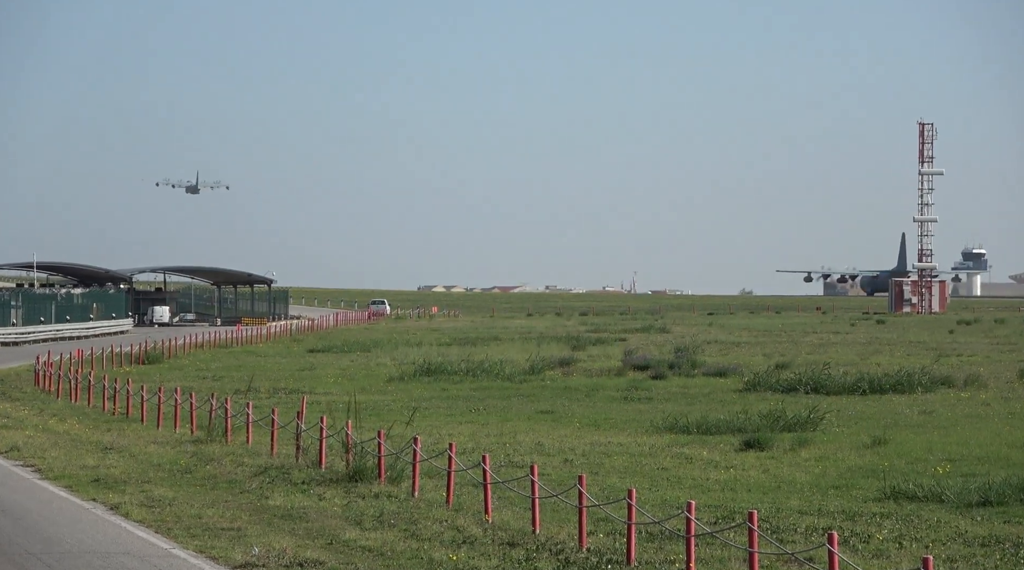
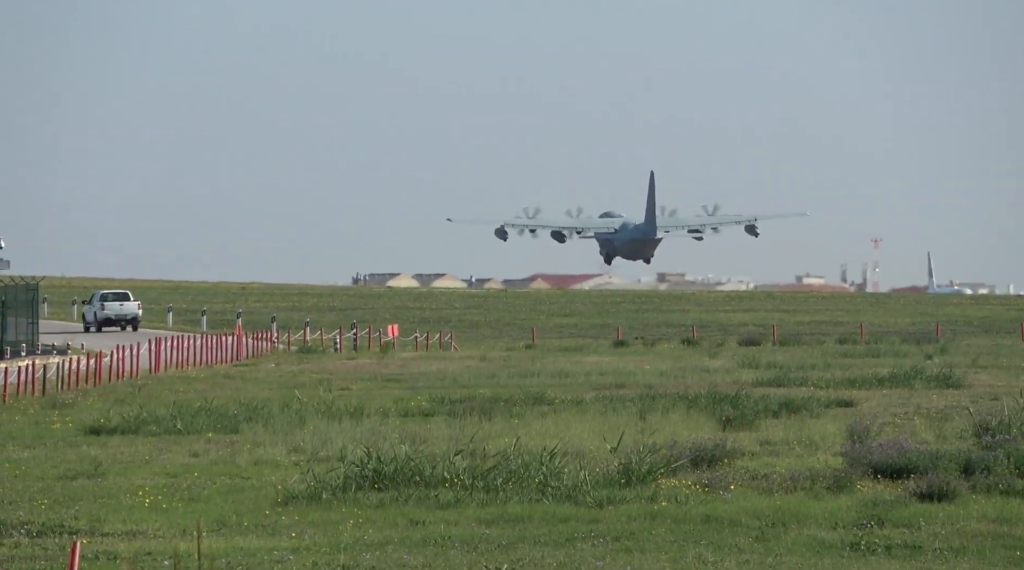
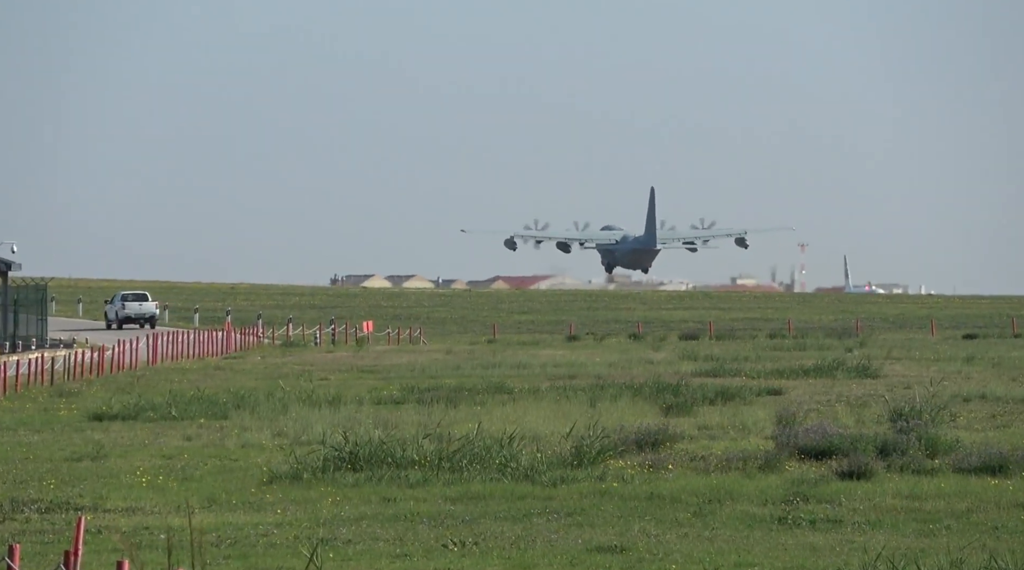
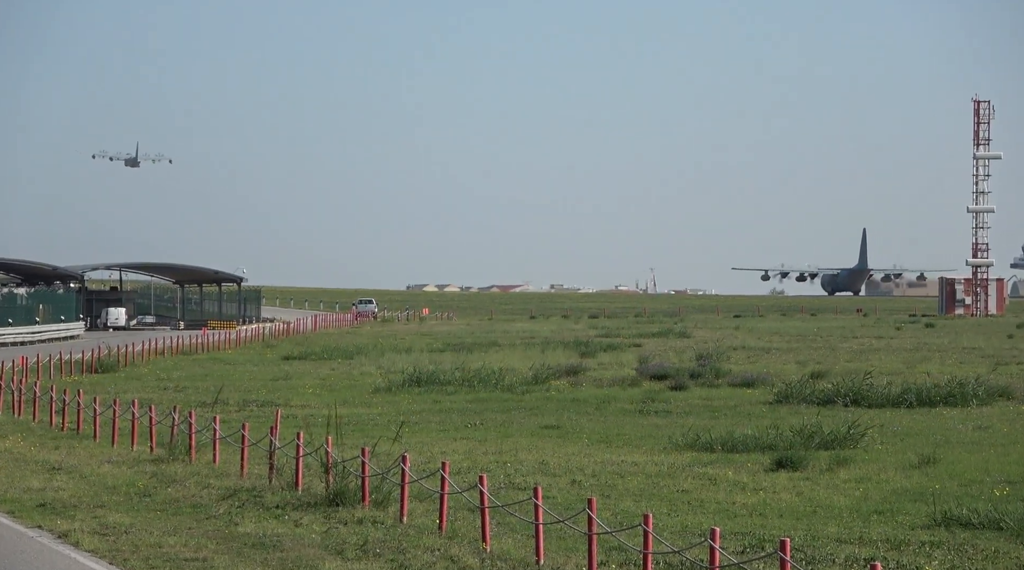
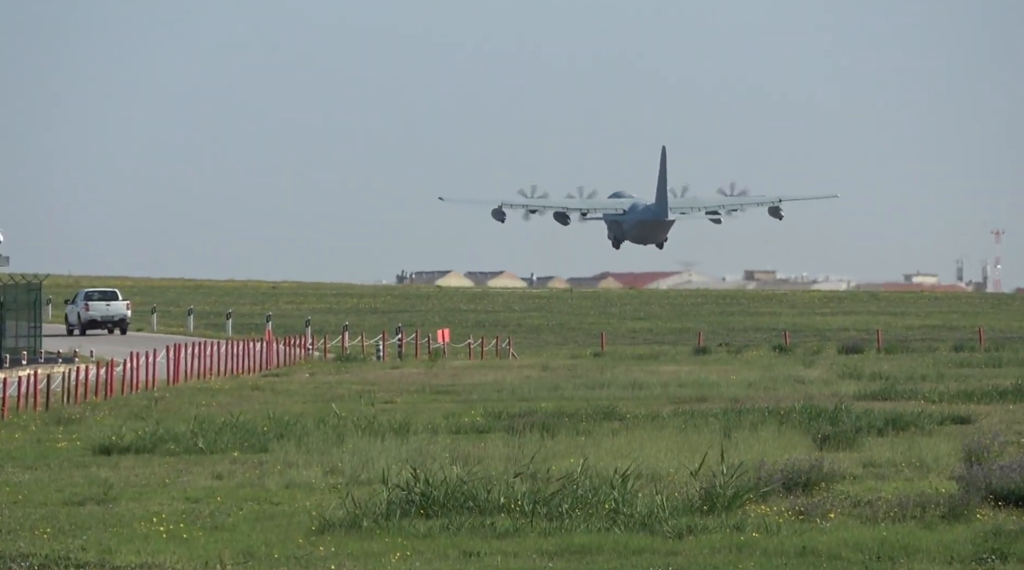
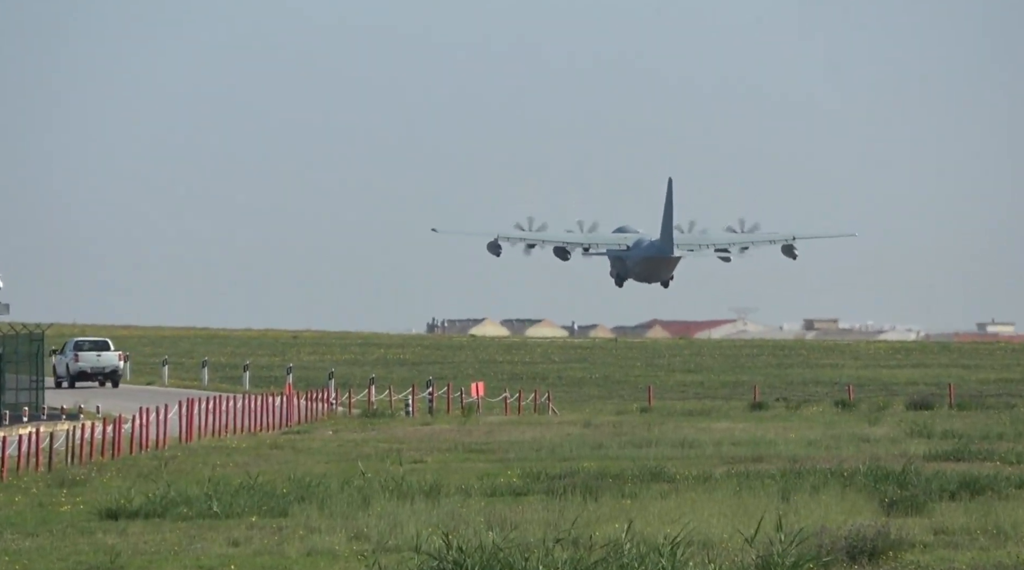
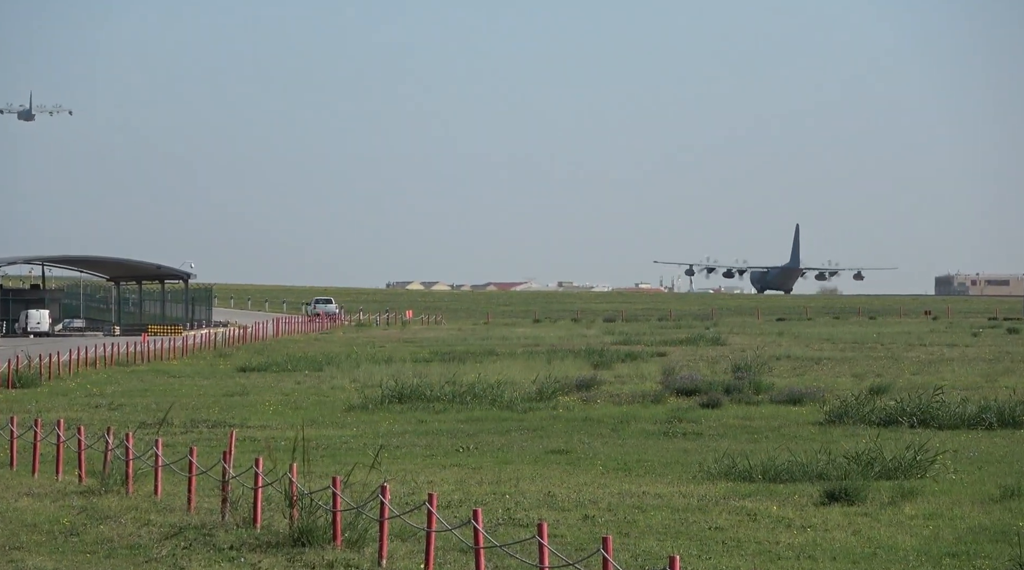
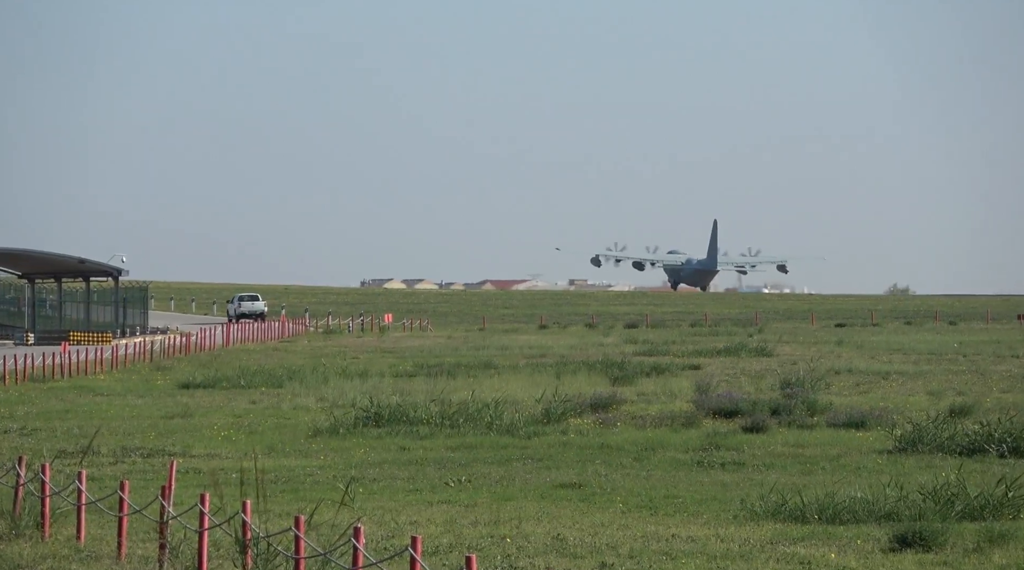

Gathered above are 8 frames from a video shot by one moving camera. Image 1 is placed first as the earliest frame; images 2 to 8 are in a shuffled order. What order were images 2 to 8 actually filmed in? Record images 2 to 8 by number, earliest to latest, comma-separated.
4, 7, 8, 3, 2, 5, 6
